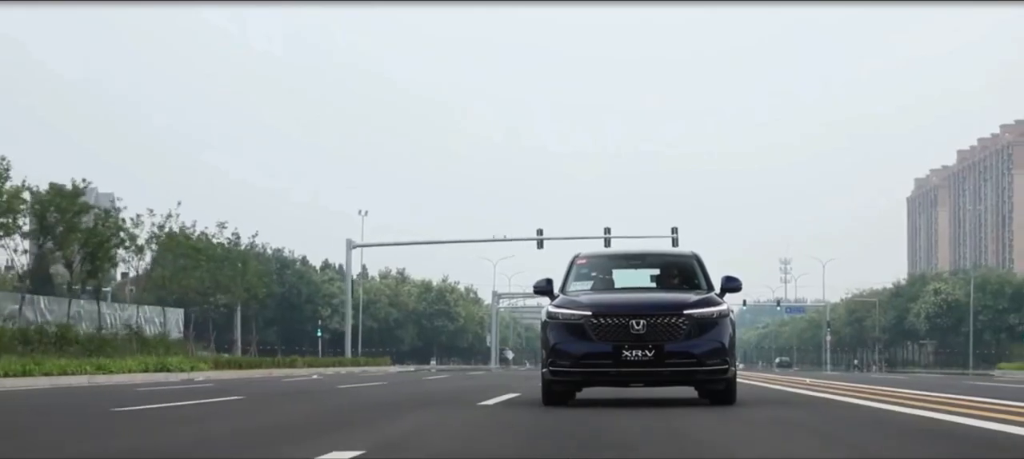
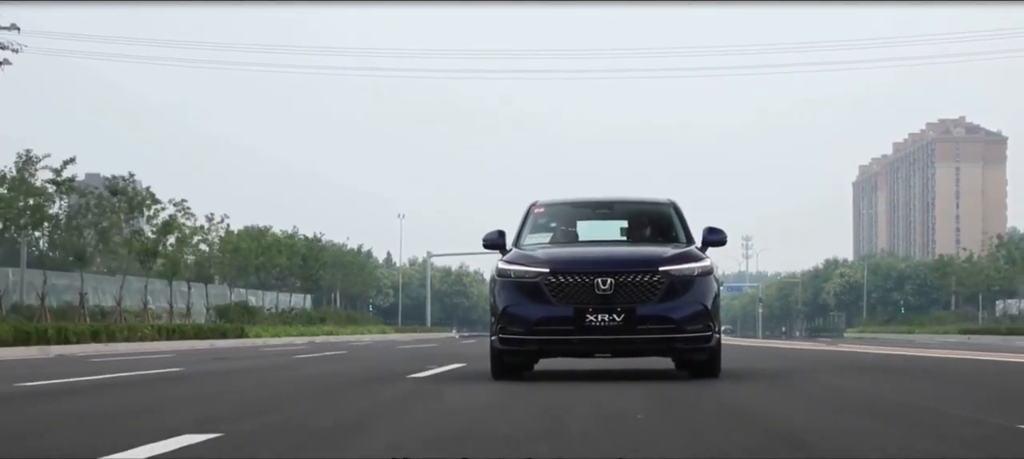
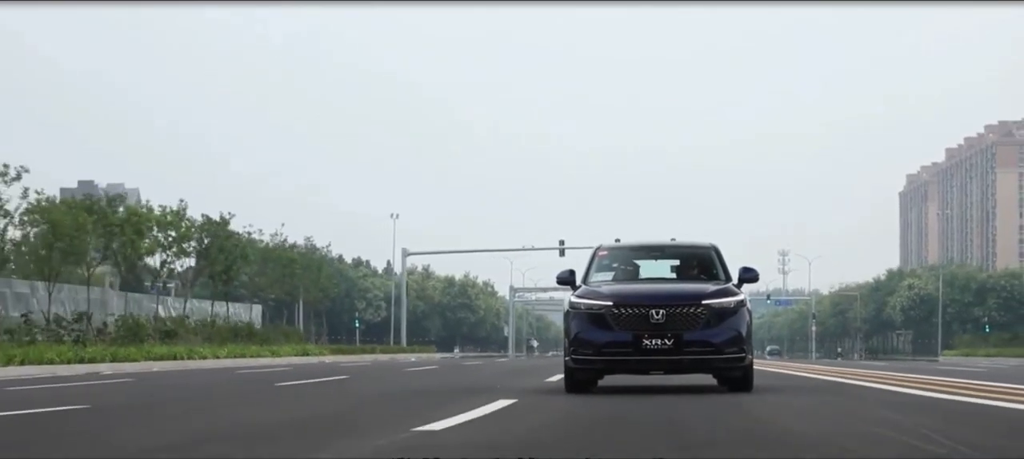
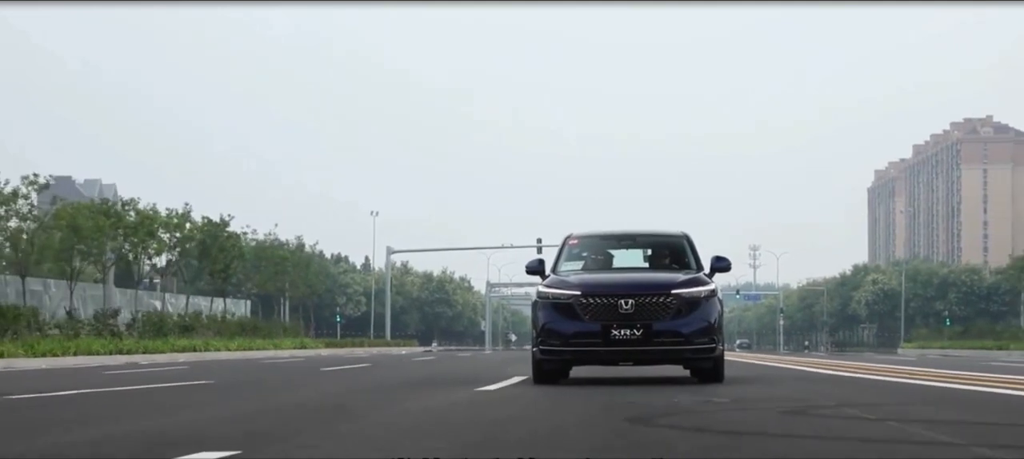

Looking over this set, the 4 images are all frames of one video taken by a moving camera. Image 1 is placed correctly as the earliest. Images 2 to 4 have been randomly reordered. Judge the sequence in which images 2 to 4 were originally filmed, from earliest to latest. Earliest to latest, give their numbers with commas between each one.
3, 4, 2
